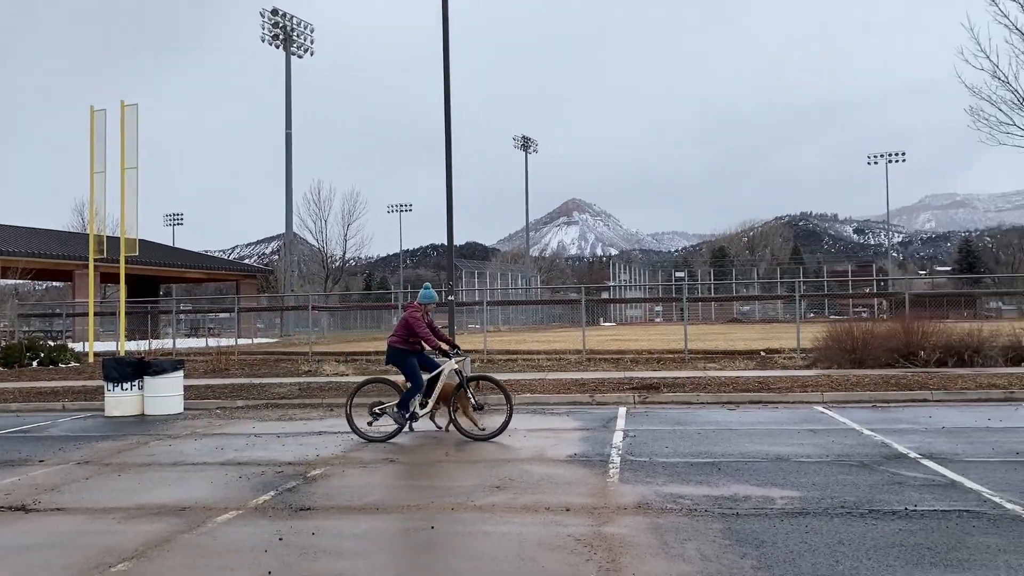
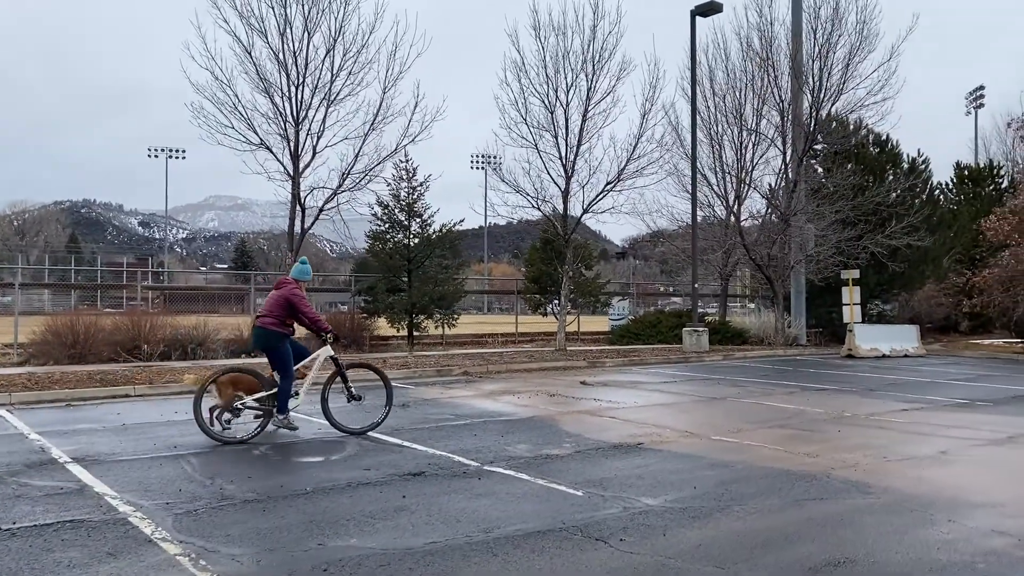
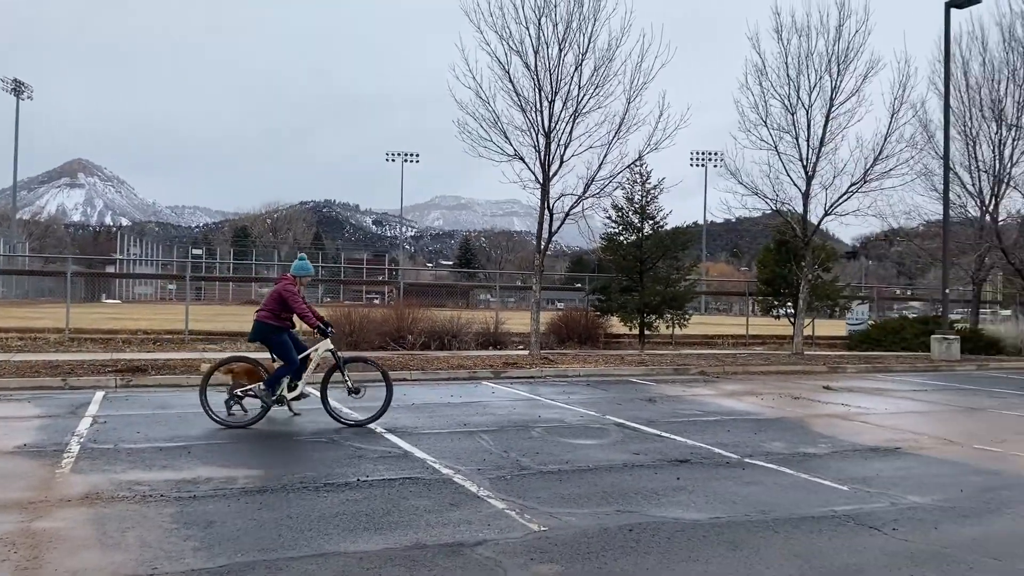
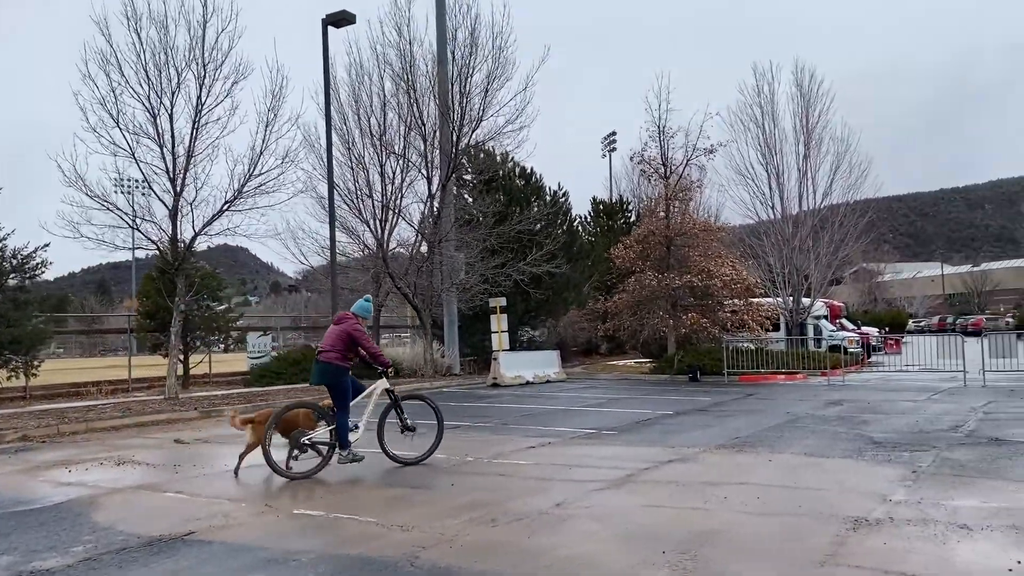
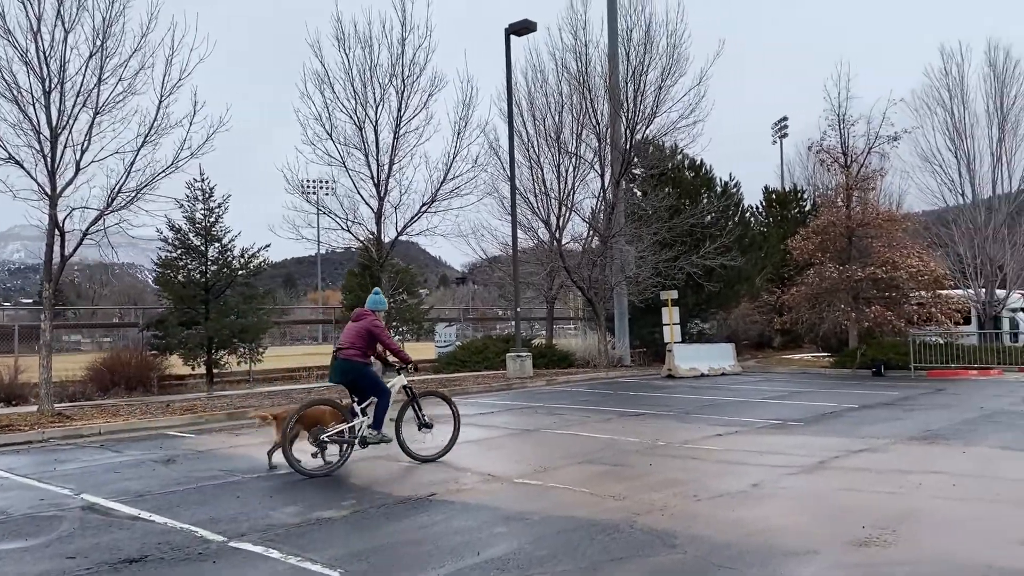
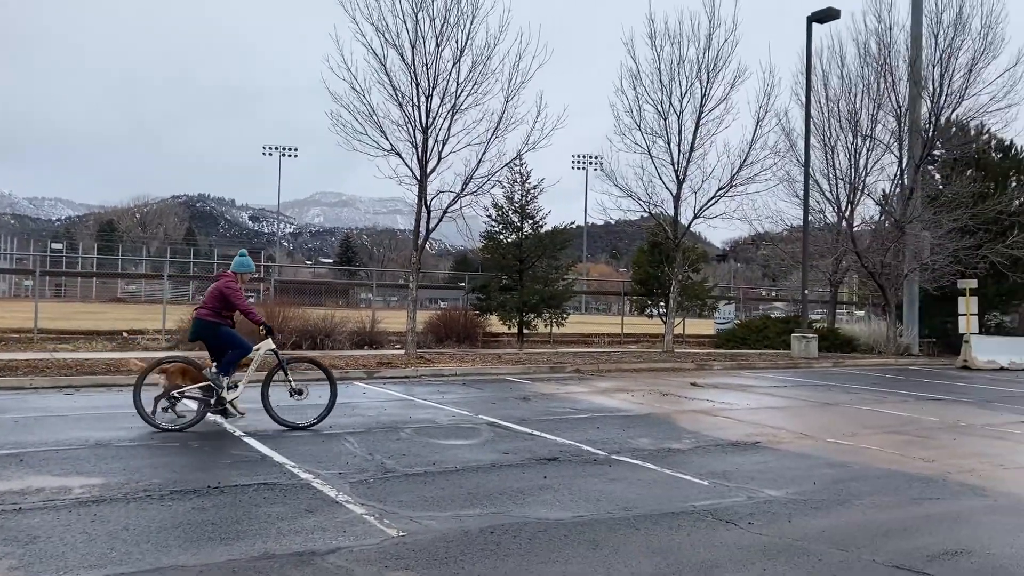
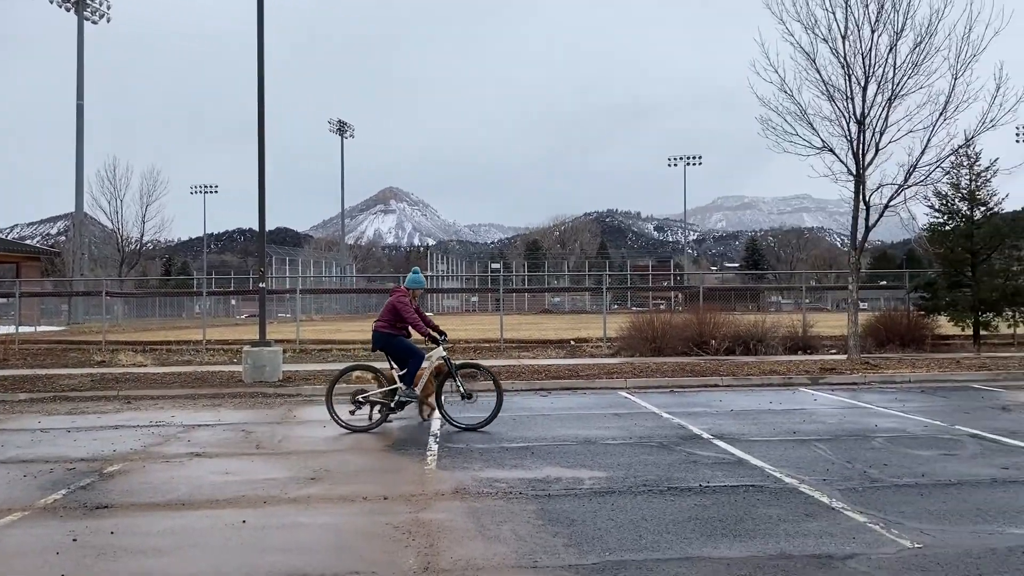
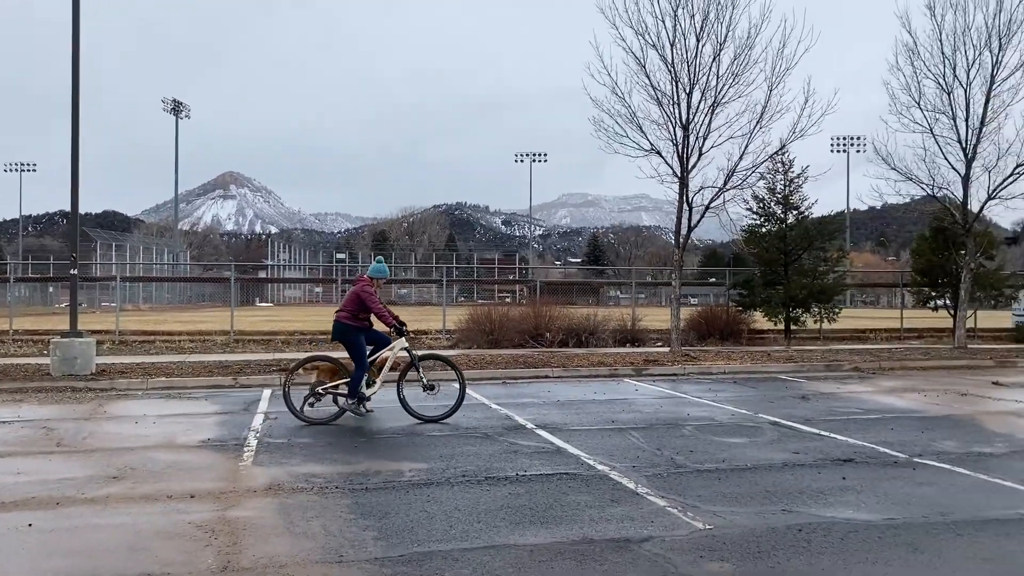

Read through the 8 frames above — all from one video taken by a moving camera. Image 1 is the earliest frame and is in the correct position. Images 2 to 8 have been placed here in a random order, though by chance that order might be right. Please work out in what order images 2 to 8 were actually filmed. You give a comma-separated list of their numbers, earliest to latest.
7, 8, 3, 6, 2, 5, 4
